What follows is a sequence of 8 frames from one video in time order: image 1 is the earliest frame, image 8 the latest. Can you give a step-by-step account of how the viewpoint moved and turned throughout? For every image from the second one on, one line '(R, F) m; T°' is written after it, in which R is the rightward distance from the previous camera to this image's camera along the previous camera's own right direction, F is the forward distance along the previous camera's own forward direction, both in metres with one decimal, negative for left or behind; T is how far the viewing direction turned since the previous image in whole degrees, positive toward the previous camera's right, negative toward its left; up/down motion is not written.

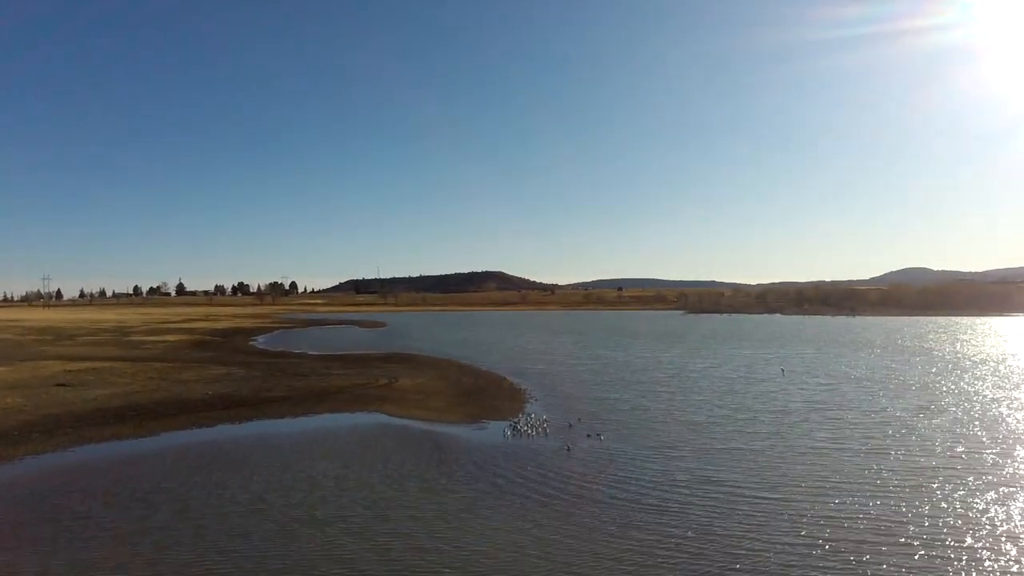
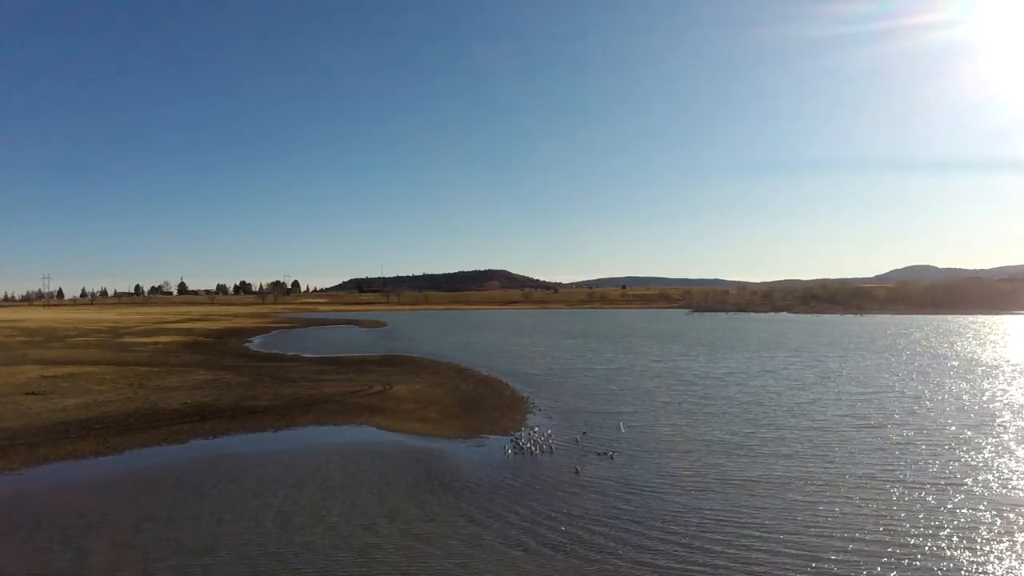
(0.0, +2.3) m; 0°
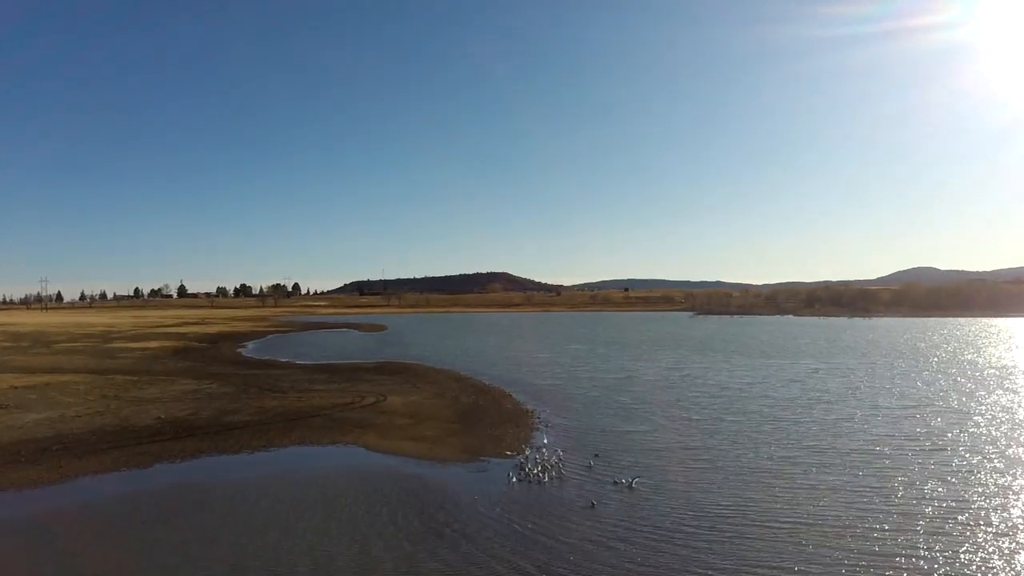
(-0.1, +2.4) m; 0°
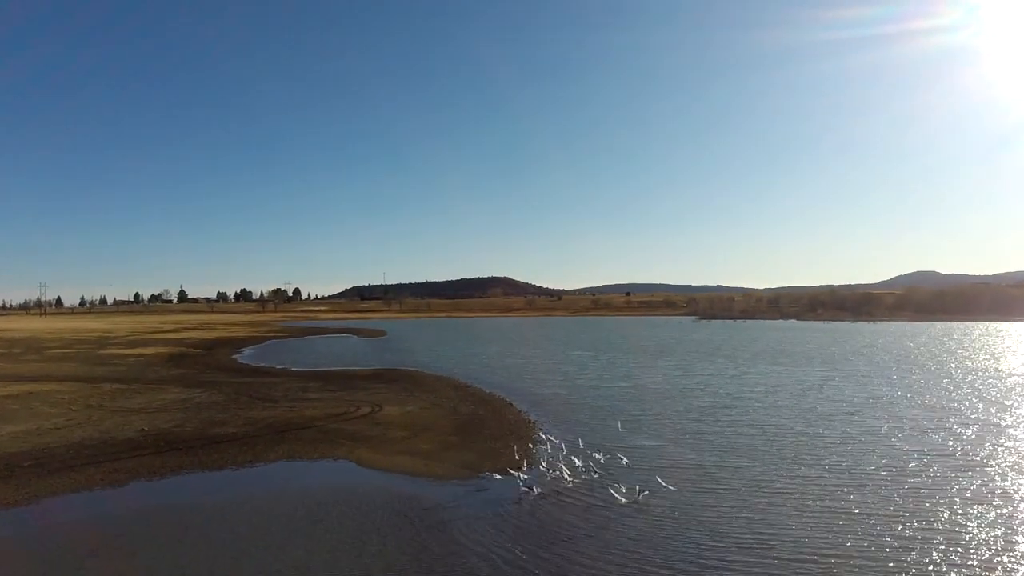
(0.0, +1.3) m; 0°
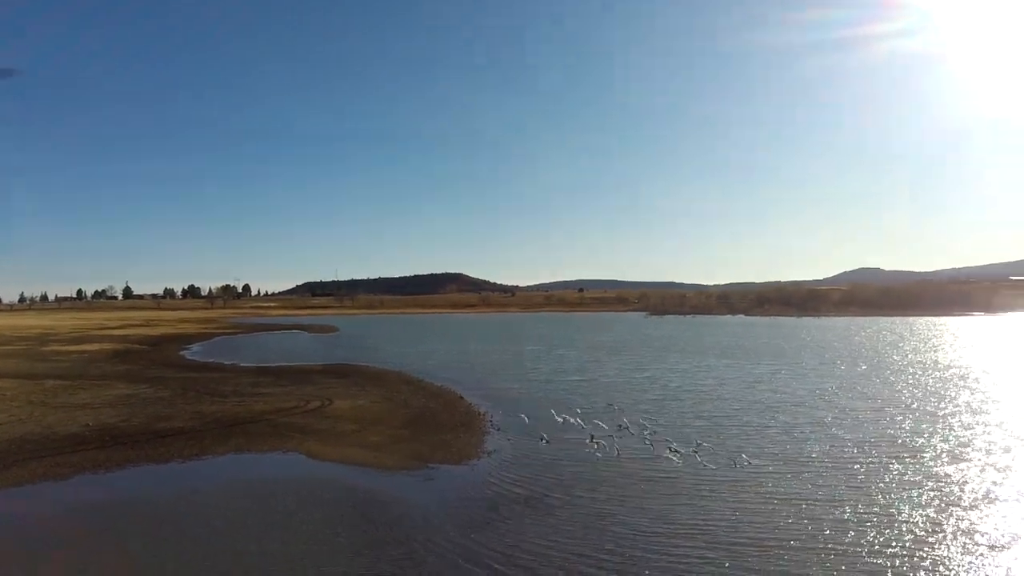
(+0.3, -0.8) m; +4°
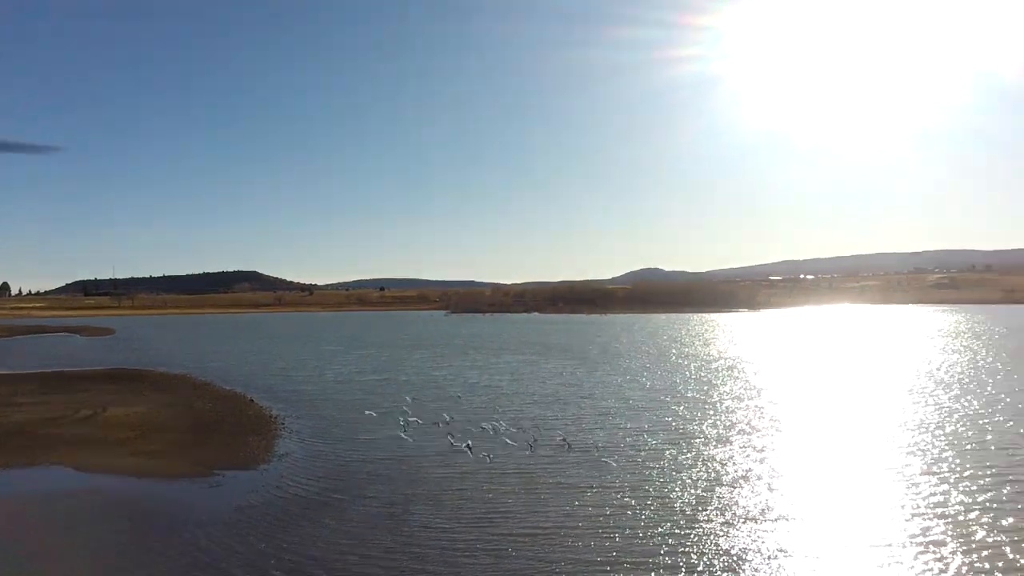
(+13.8, +2.8) m; 0°
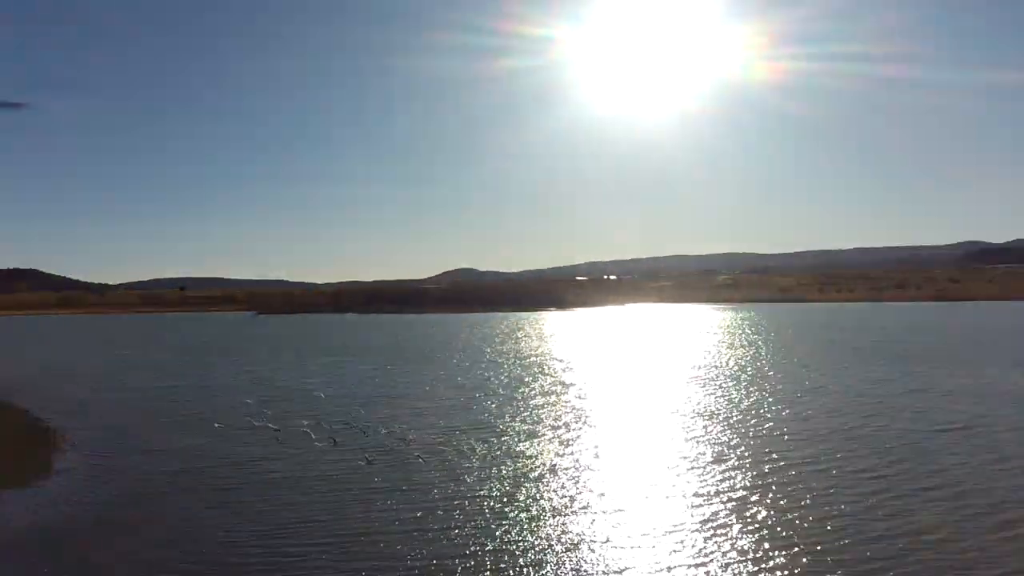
(+0.3, +0.6) m; +15°
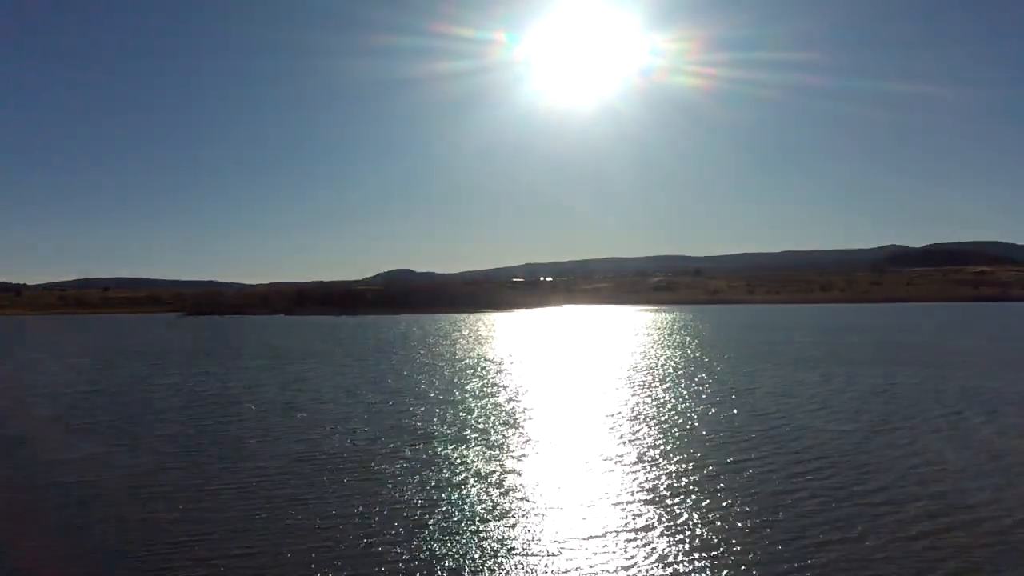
(+0.2, +0.3) m; +5°
